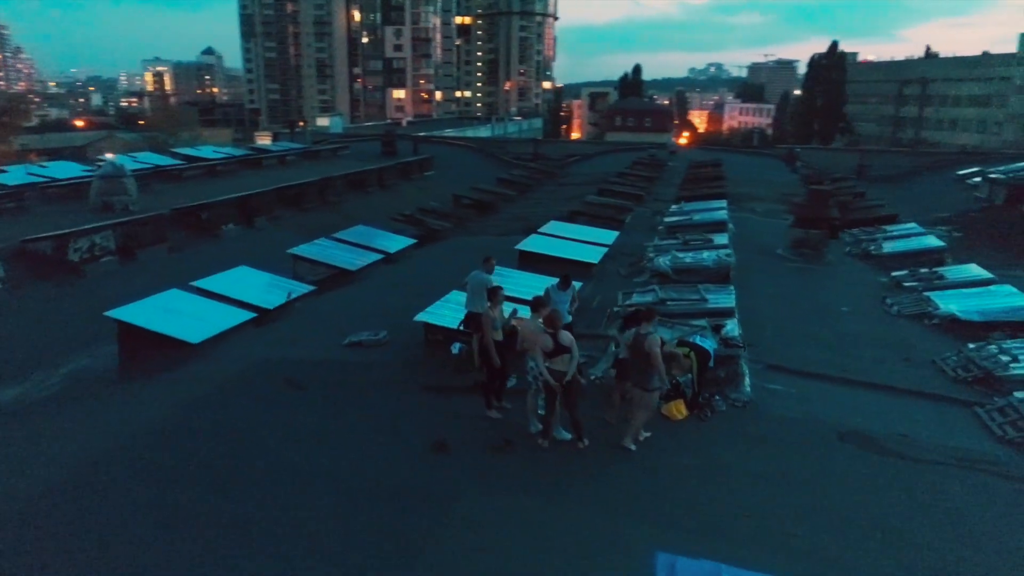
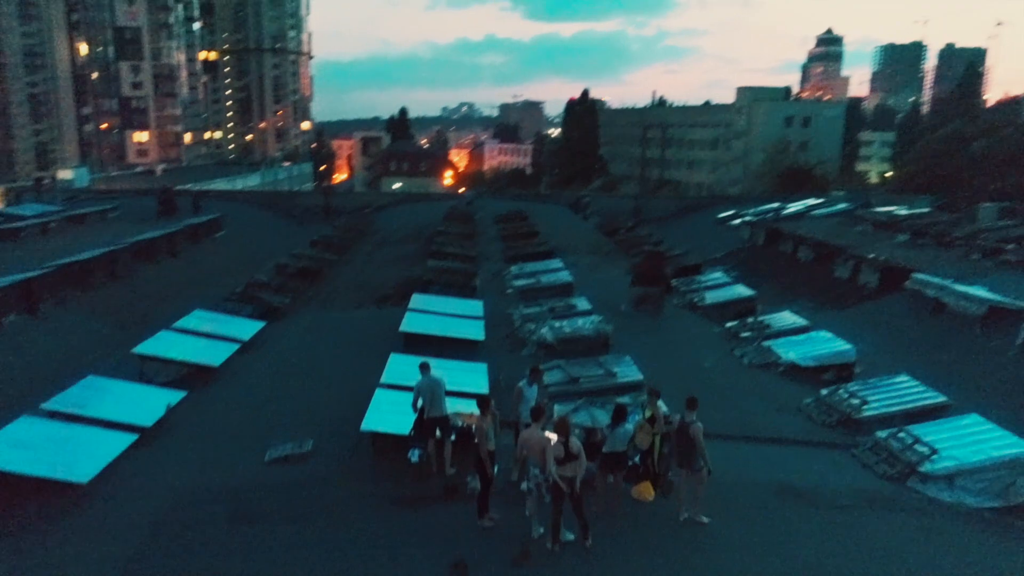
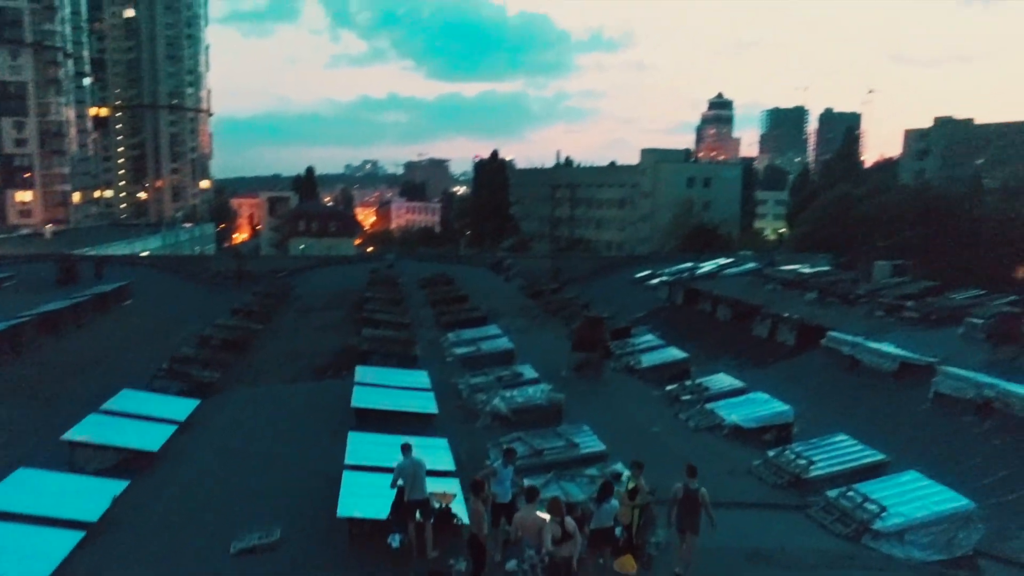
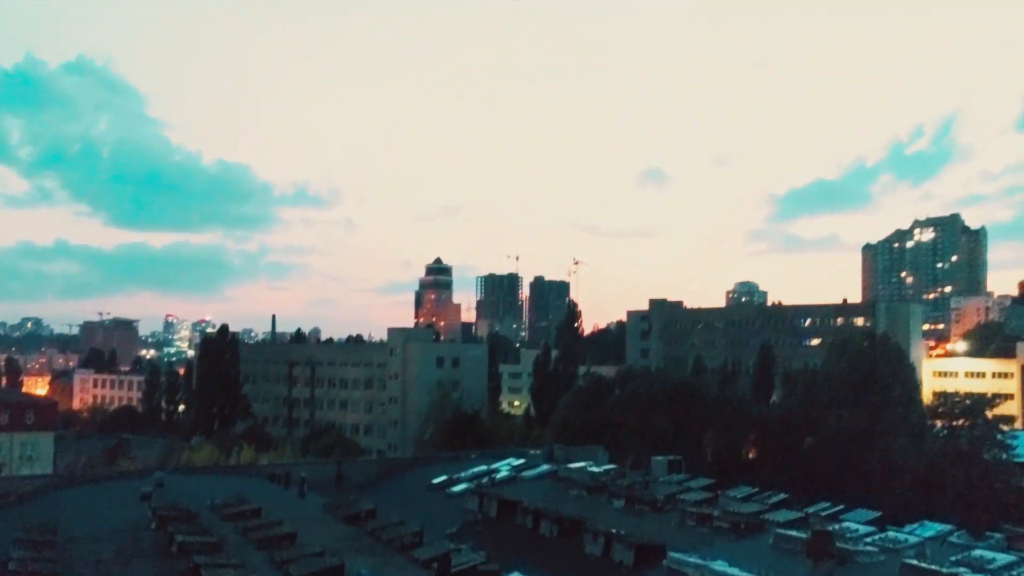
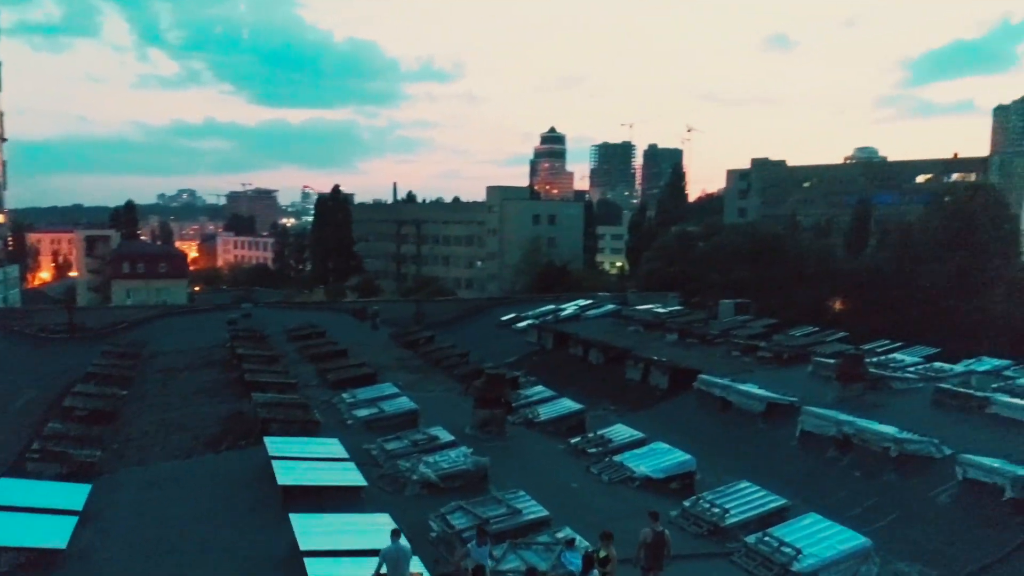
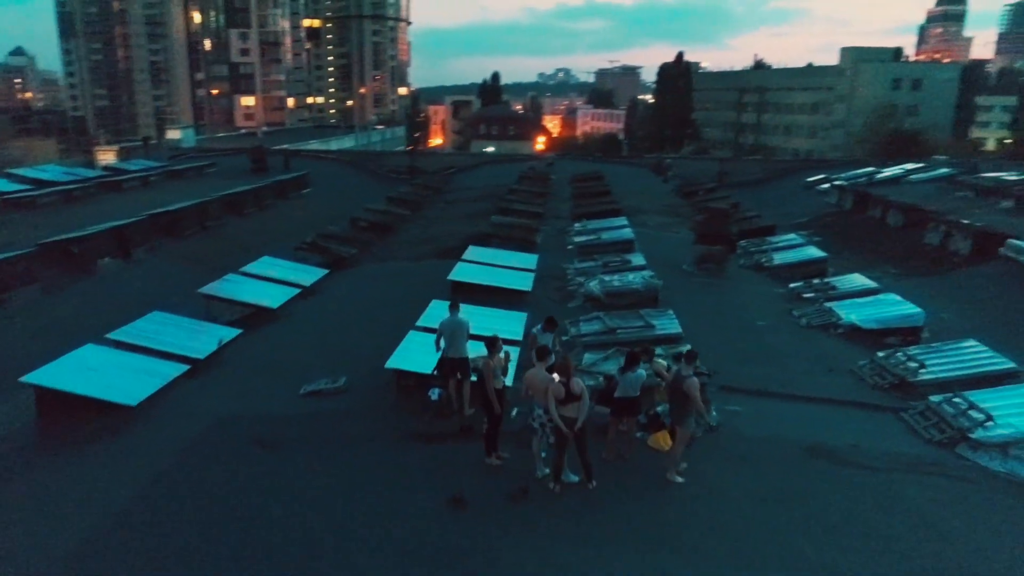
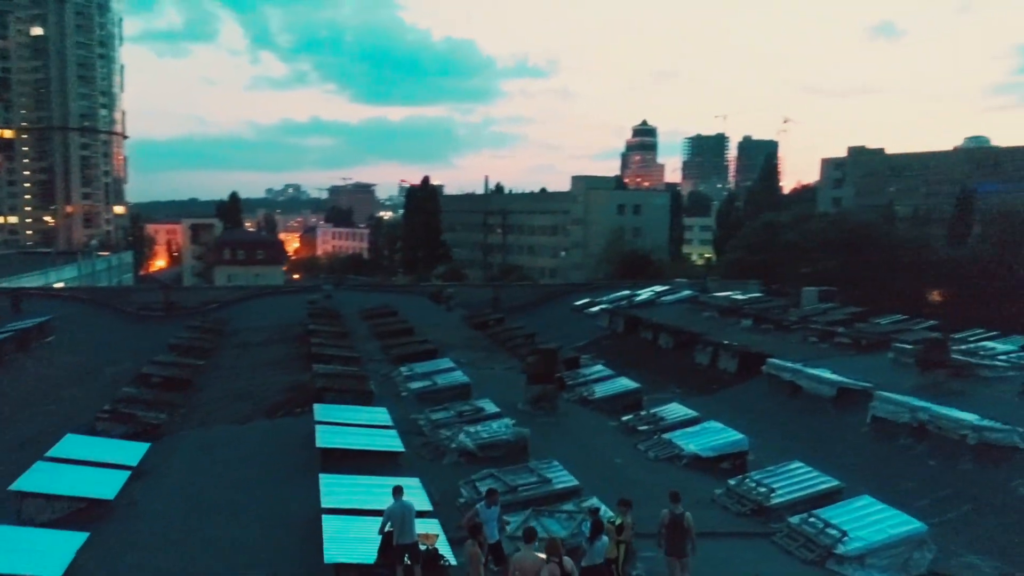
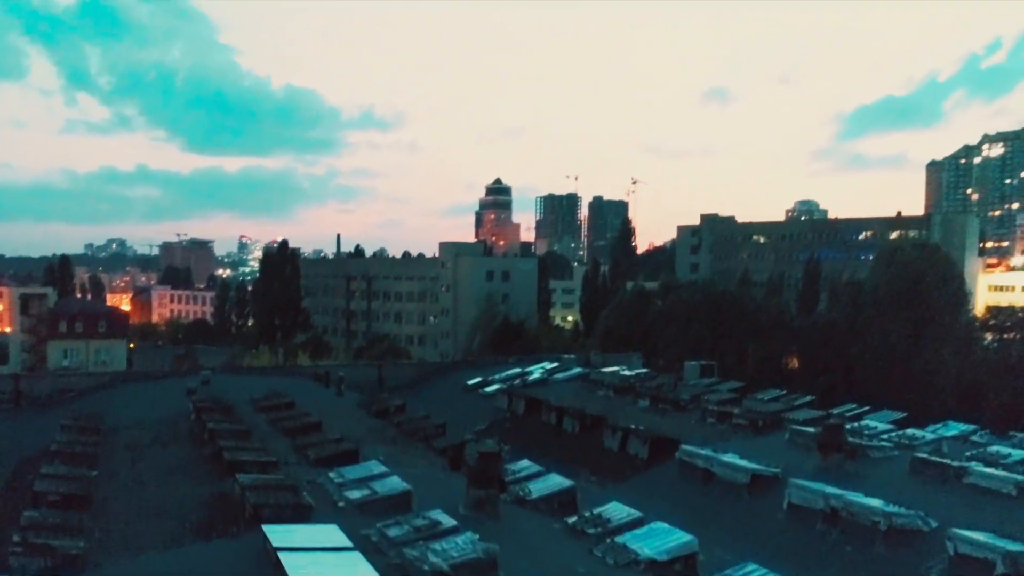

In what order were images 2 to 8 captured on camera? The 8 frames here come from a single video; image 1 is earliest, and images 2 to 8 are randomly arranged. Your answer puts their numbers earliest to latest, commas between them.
6, 2, 3, 7, 5, 8, 4
